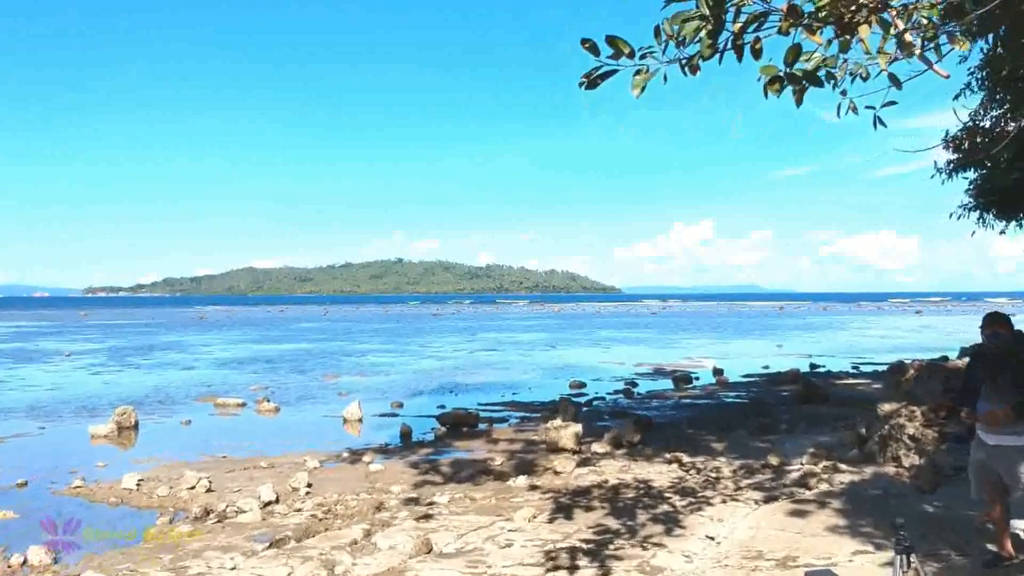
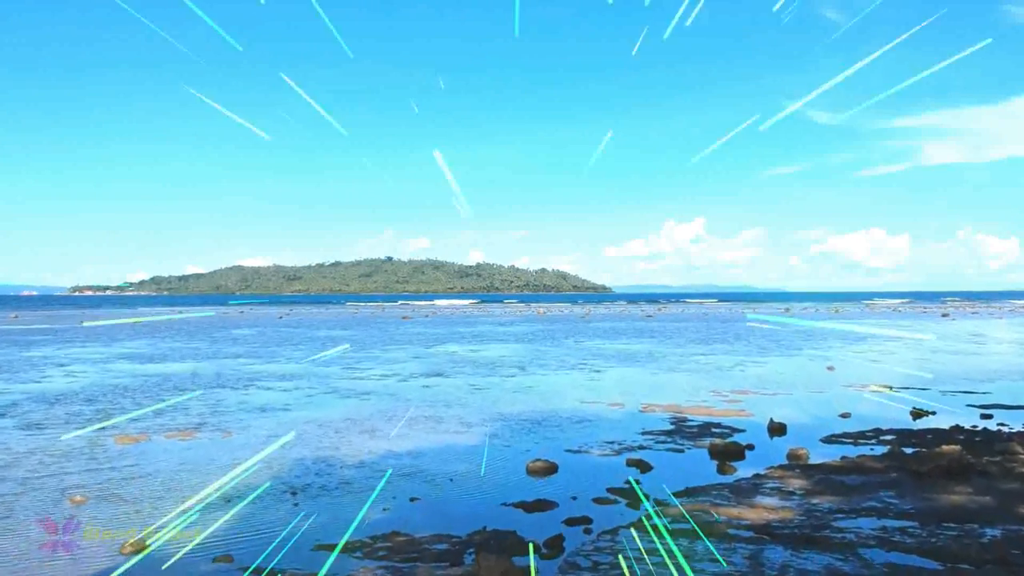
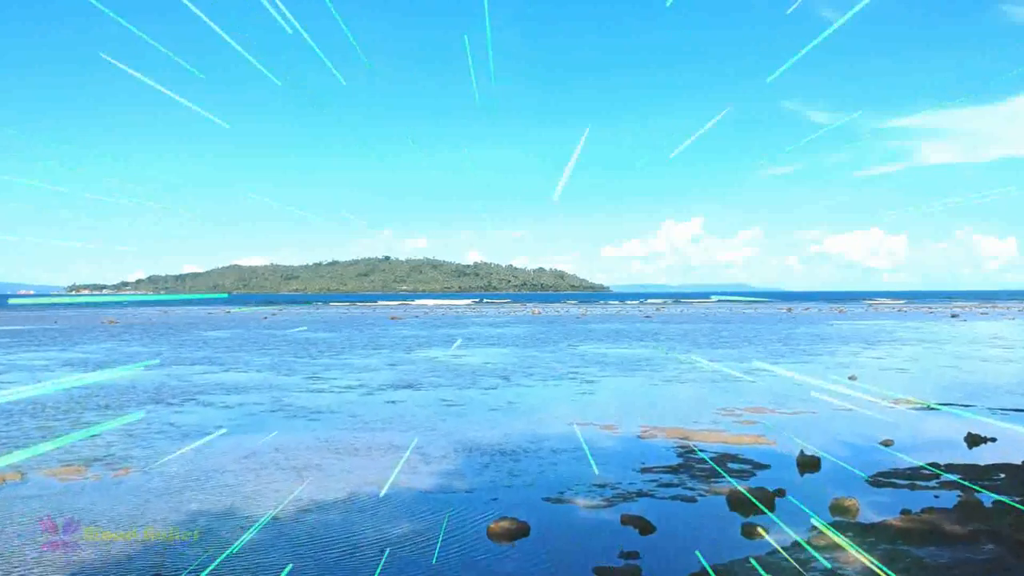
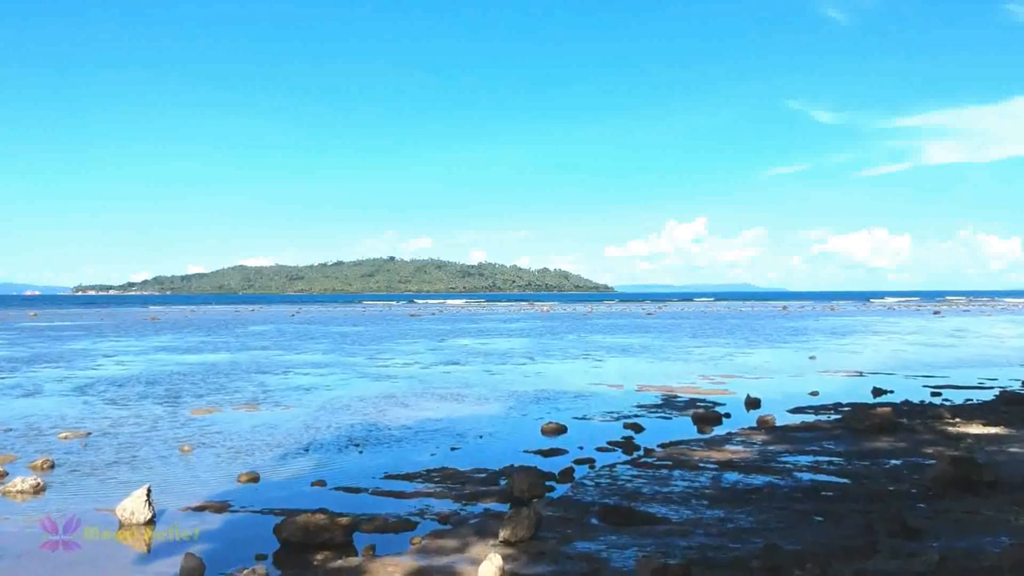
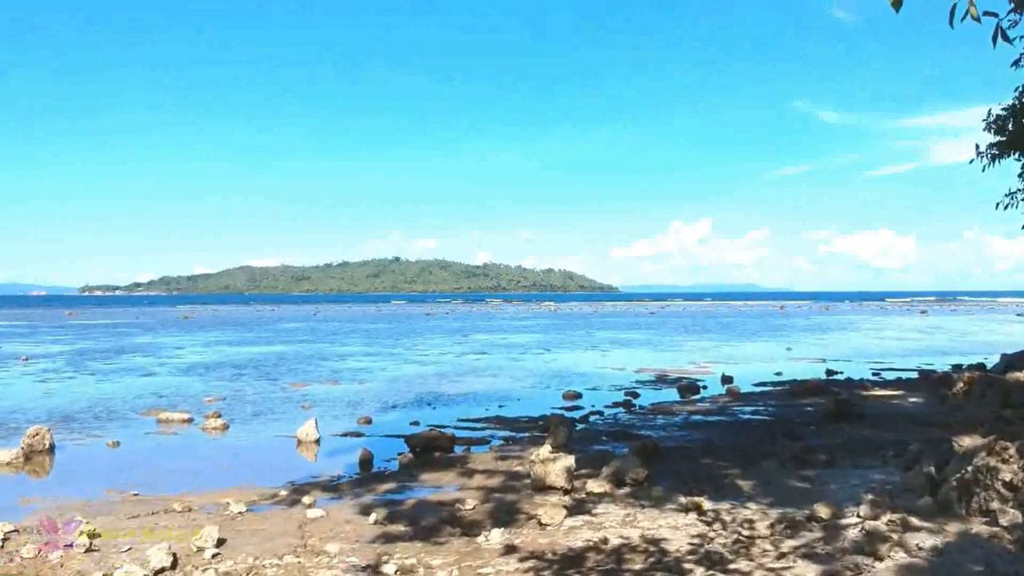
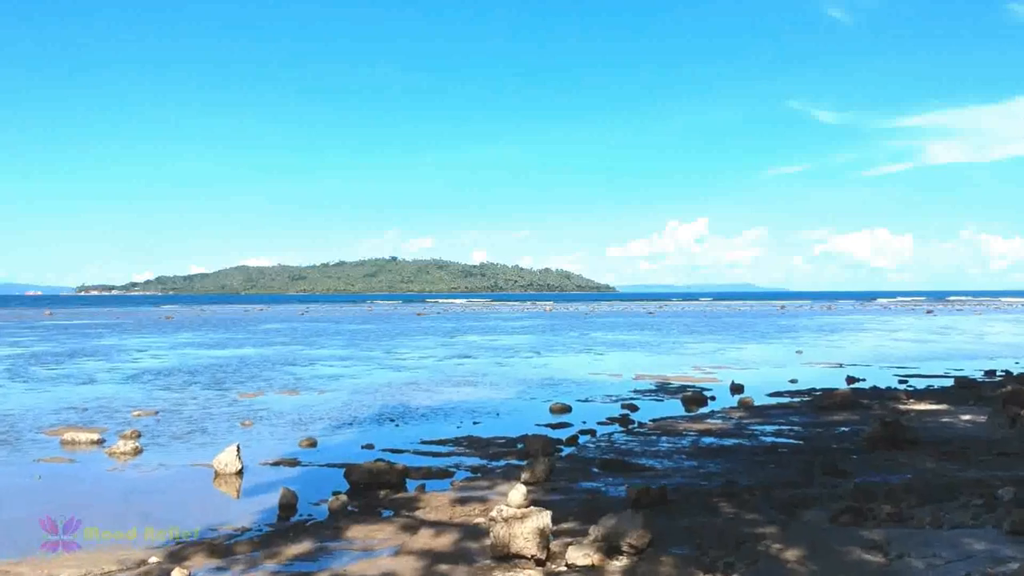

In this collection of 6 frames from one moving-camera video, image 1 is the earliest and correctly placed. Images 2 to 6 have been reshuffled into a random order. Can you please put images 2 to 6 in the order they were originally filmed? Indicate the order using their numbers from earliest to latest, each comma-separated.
5, 6, 4, 2, 3
